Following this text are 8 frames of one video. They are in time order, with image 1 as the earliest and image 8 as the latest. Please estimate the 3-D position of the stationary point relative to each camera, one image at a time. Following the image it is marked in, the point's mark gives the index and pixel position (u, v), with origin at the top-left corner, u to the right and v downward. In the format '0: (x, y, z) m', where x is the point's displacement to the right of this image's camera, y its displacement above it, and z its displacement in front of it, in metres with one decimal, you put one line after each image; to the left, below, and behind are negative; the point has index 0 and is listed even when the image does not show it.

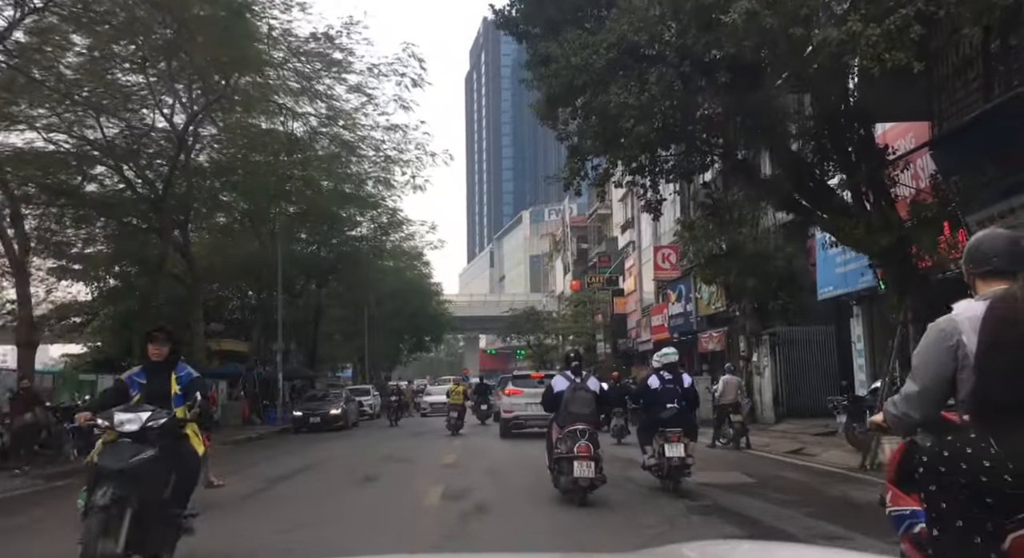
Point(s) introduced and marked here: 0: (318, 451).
0: (-4.3, -3.8, +19.9) m
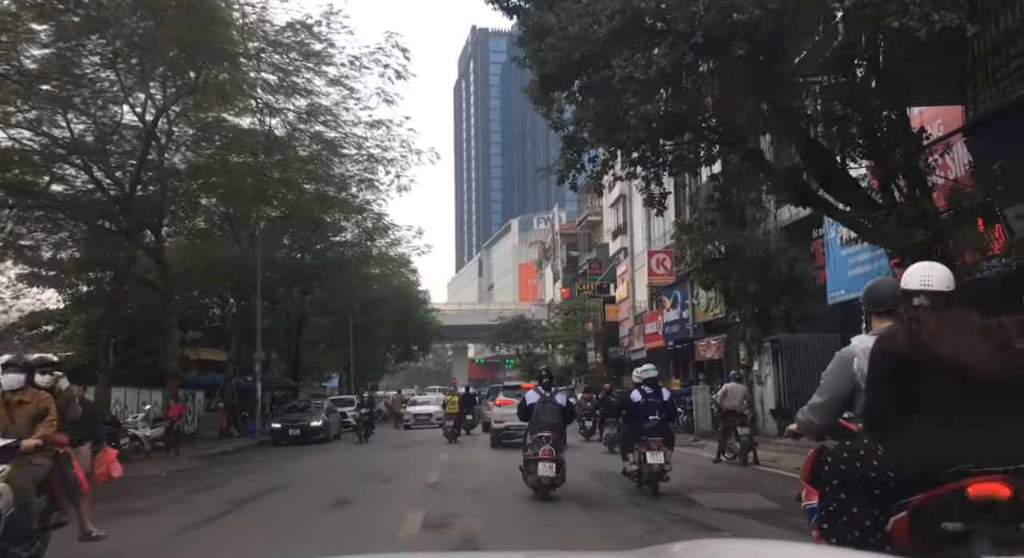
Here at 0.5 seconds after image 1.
0: (-4.5, -3.9, +18.6) m
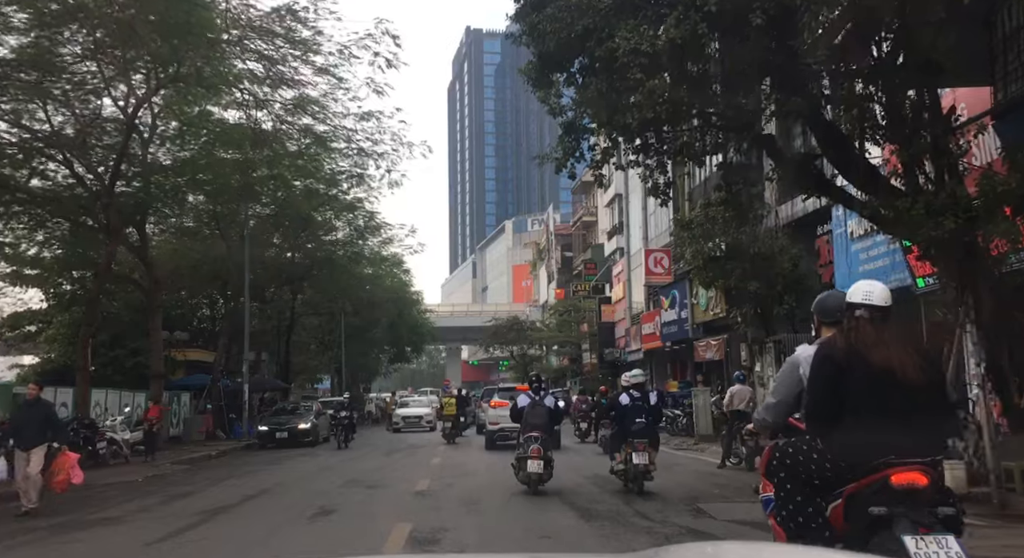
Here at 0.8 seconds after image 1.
0: (-4.6, -3.8, +17.8) m
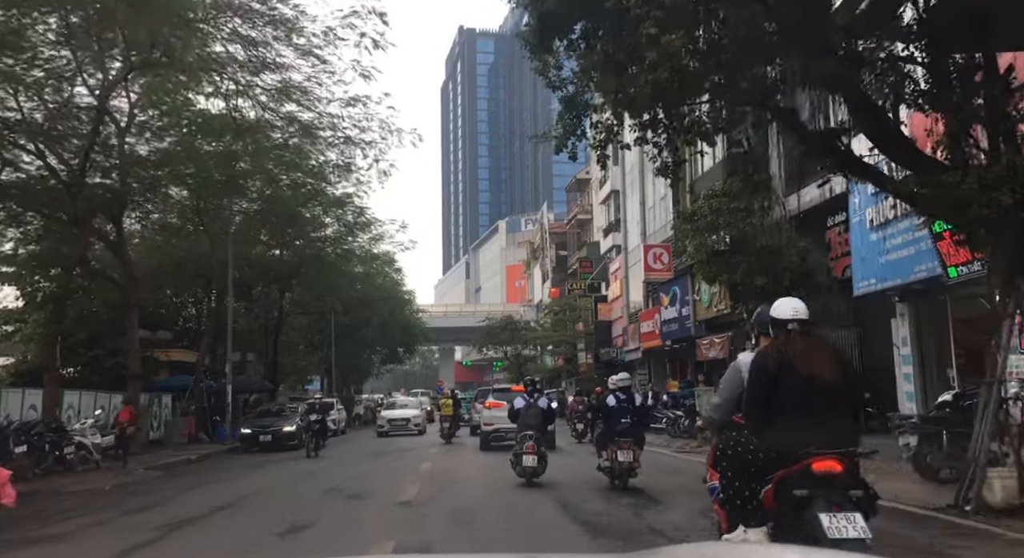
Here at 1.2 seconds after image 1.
0: (-4.7, -3.7, +16.8) m
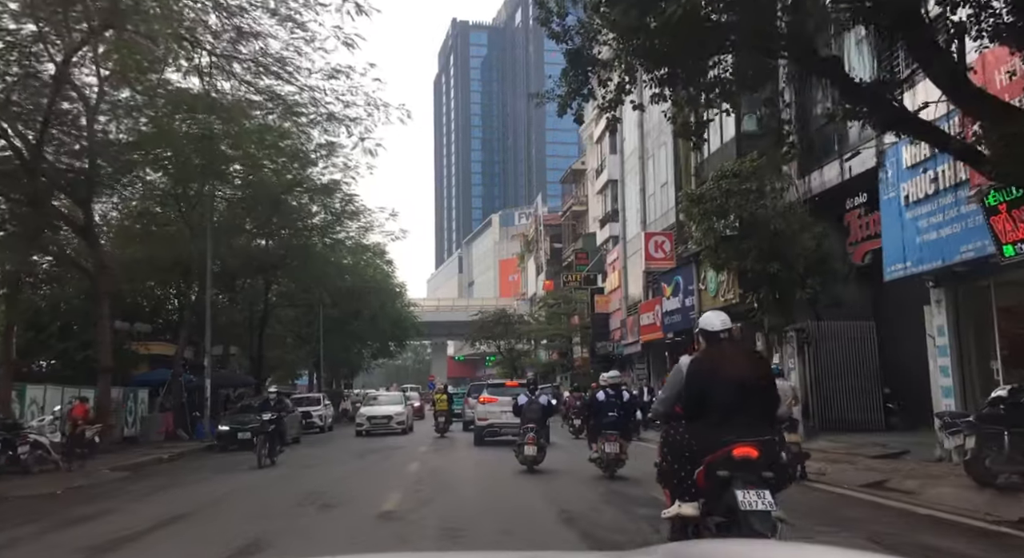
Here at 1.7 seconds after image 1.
0: (-4.8, -3.5, +15.4) m
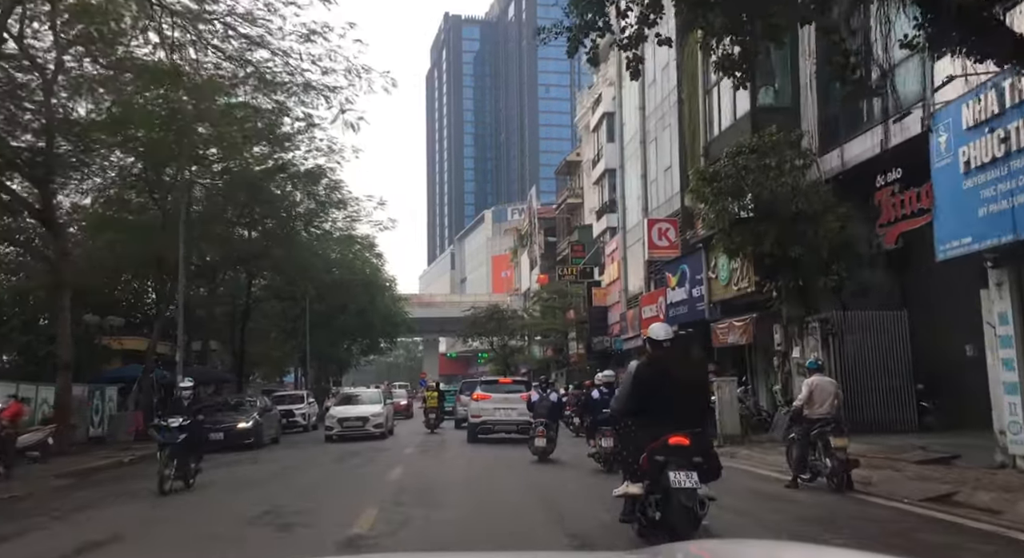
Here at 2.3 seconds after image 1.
0: (-4.9, -3.2, +13.6) m
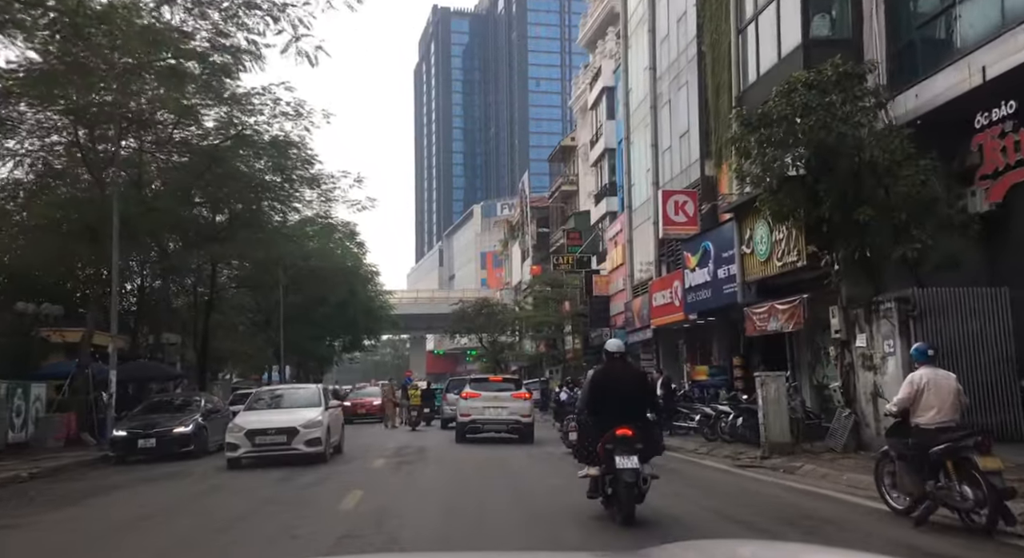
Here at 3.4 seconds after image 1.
0: (-4.9, -2.7, +10.0) m
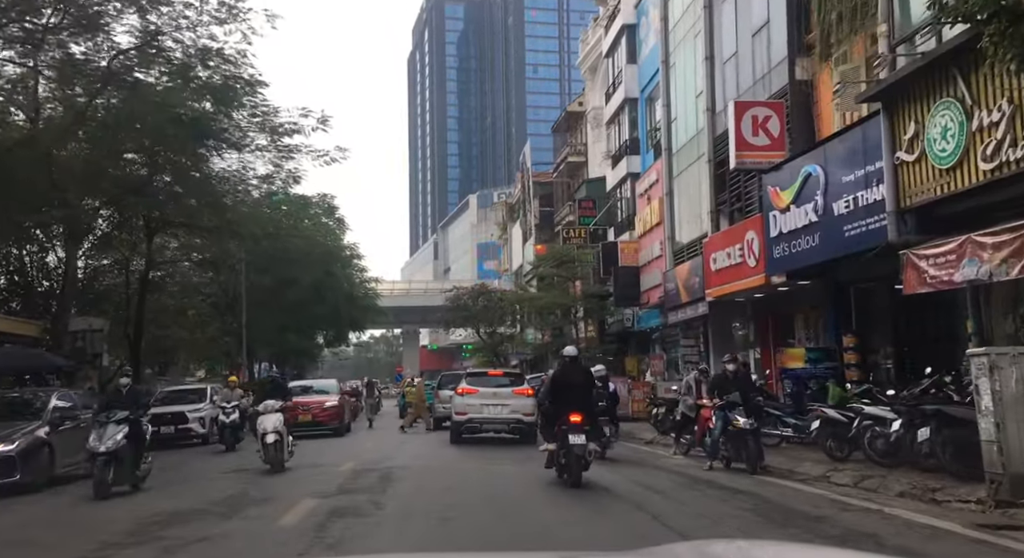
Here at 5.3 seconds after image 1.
0: (-4.6, -1.8, +3.4) m
